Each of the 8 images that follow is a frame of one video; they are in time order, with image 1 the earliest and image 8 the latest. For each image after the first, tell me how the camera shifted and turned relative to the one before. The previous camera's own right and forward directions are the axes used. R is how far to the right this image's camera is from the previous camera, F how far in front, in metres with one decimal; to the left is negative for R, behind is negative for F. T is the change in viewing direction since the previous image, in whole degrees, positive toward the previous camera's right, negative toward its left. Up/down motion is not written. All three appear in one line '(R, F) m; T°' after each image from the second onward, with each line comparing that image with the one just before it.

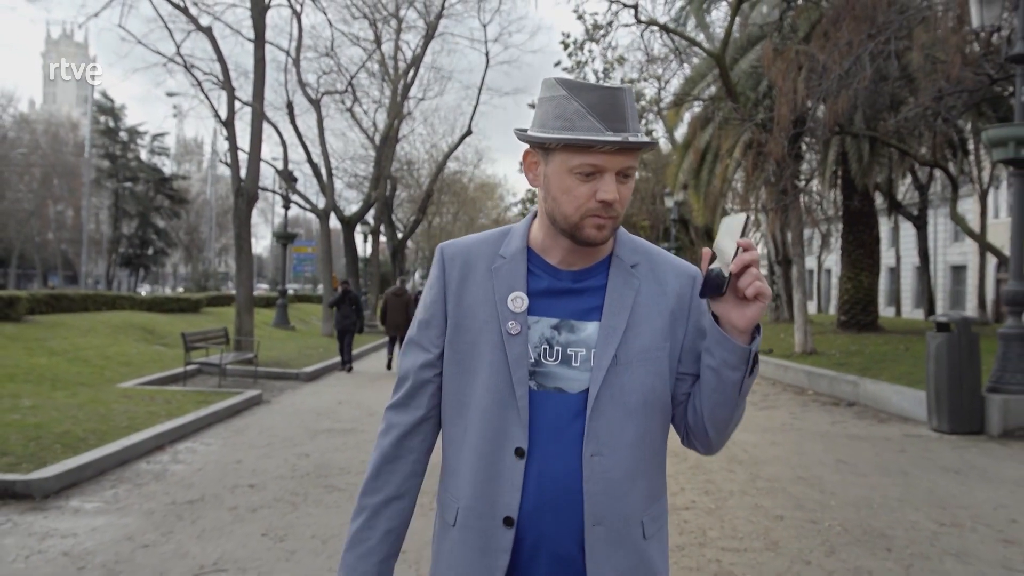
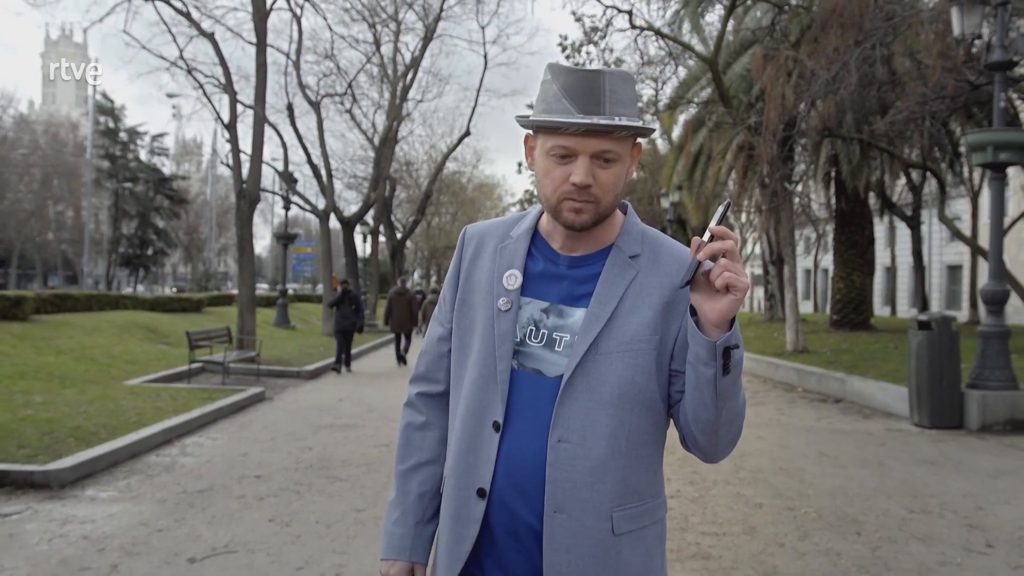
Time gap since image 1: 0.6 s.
(0.0, -0.3) m; 0°
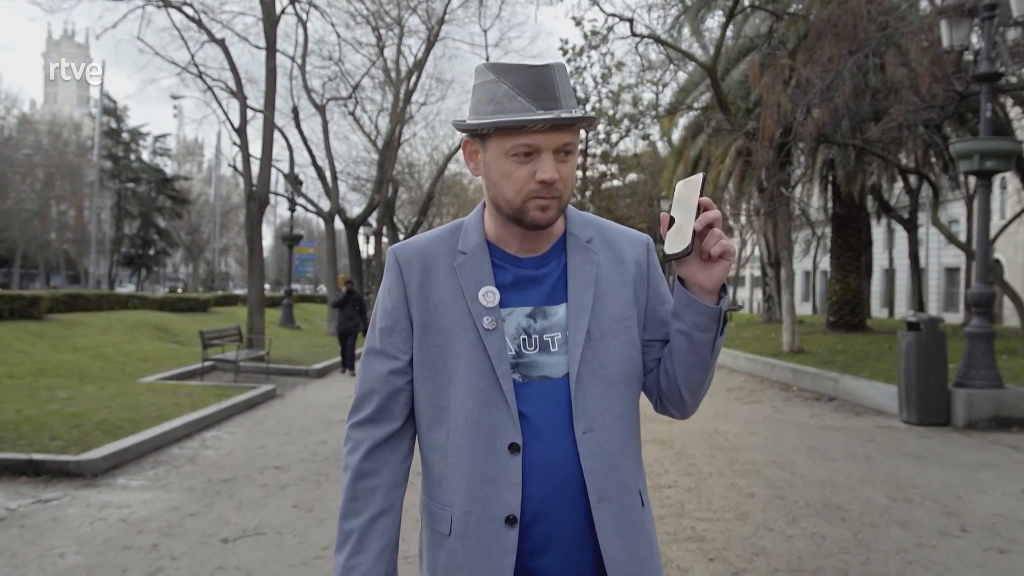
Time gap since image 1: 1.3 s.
(-0.1, -0.4) m; 0°
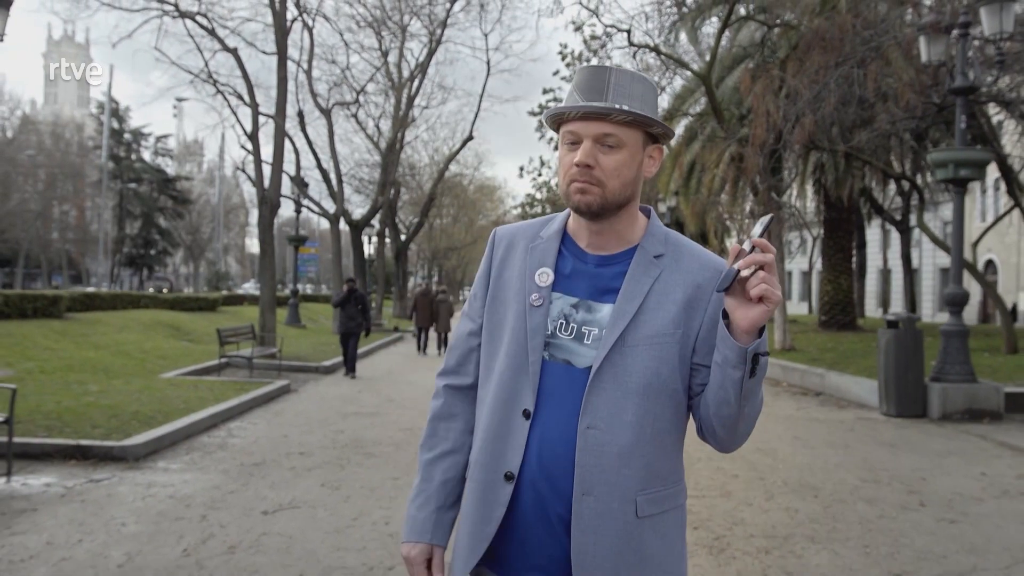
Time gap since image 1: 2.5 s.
(-0.1, -0.7) m; 0°
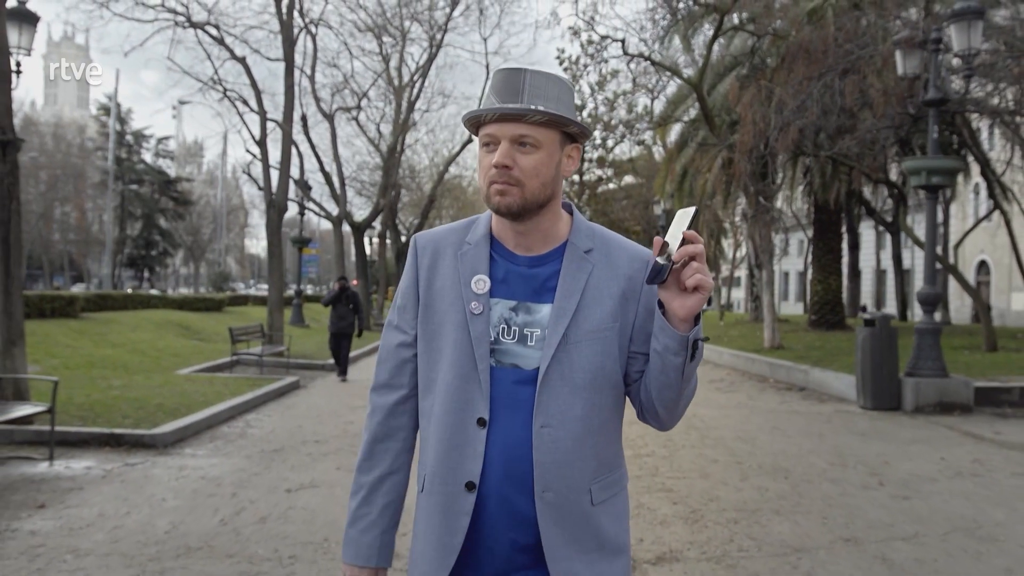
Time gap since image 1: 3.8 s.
(0.0, -0.7) m; 0°
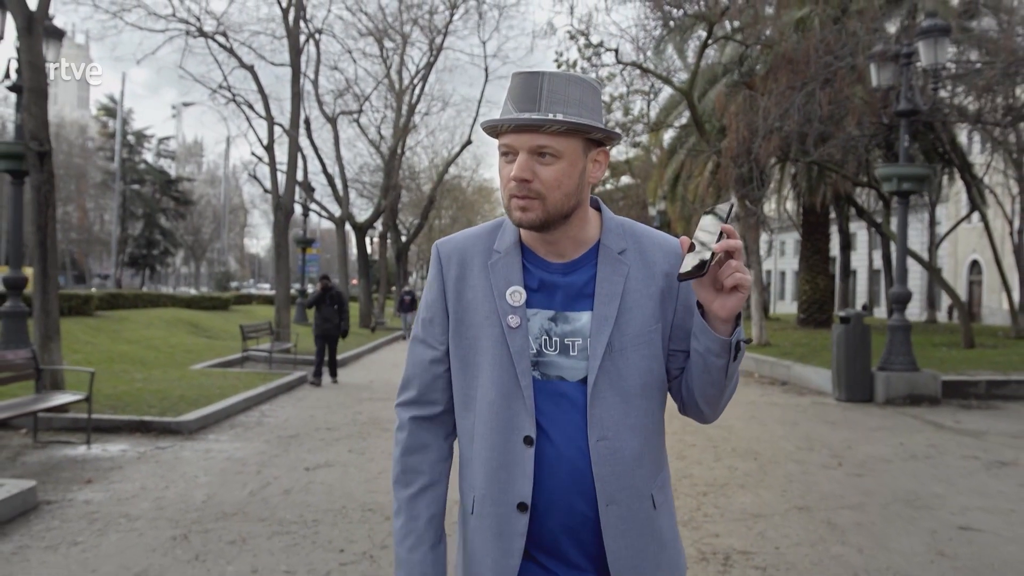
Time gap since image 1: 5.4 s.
(0.0, -0.8) m; 0°
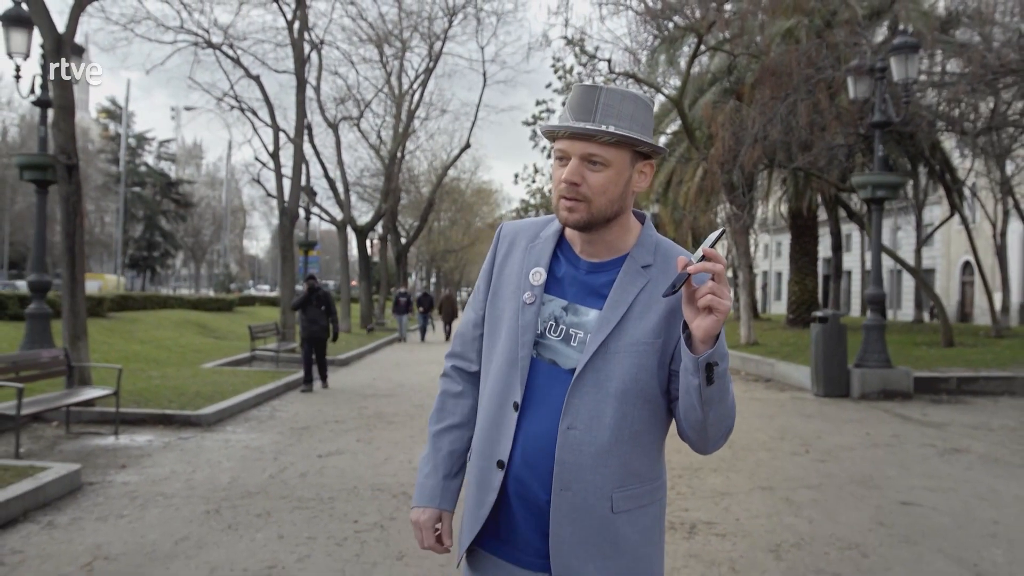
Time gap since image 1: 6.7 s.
(0.0, -0.7) m; 0°
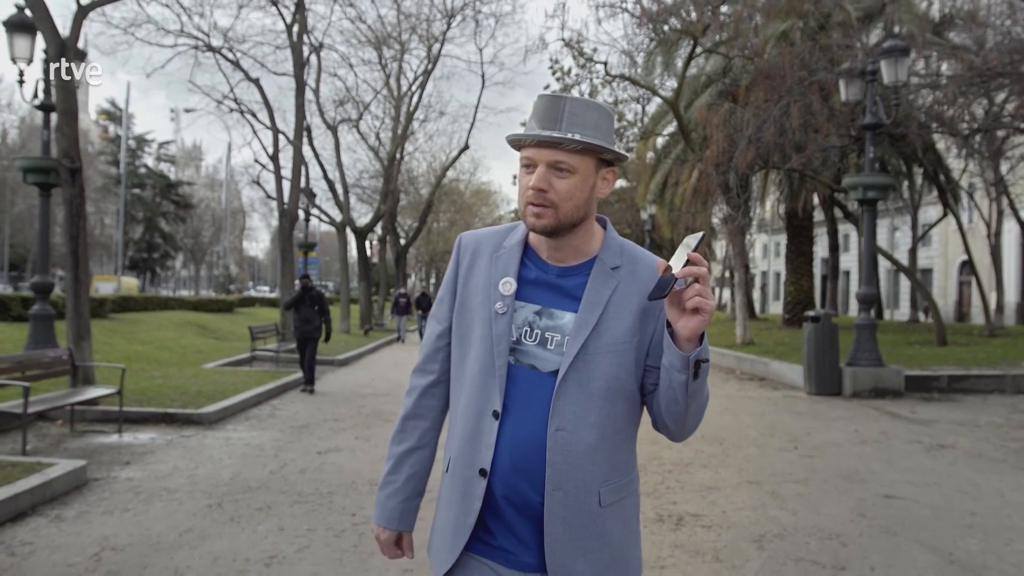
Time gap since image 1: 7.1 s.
(+0.1, -0.2) m; 0°
